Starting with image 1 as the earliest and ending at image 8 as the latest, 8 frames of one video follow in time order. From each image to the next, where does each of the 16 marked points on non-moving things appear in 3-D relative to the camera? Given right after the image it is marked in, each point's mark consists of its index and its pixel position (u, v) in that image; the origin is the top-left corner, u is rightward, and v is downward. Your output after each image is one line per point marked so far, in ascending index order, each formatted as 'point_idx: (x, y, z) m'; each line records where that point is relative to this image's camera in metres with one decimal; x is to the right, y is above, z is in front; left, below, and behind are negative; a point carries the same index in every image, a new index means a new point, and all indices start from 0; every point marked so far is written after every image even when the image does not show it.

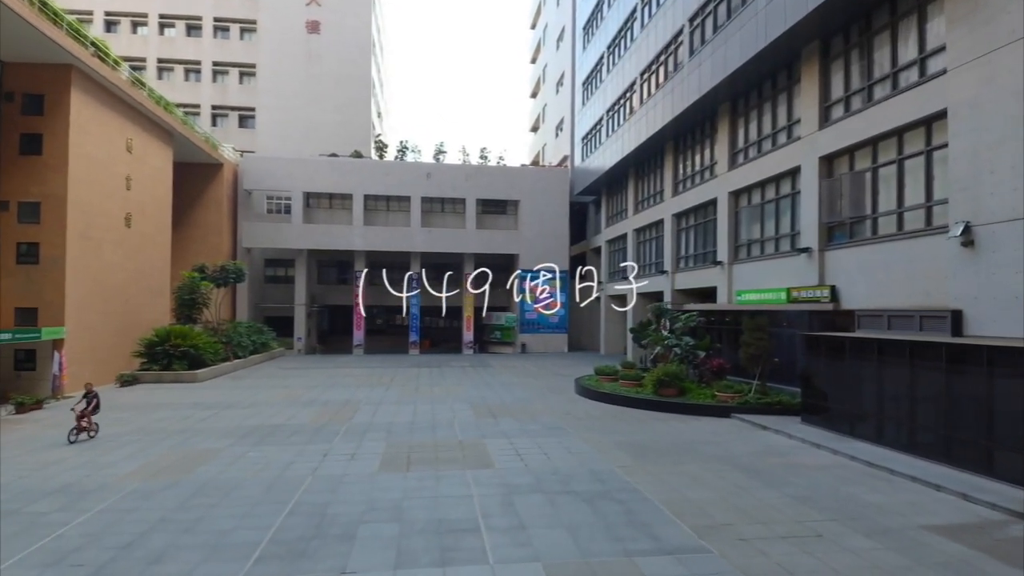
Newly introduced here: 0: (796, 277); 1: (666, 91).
0: (+6.4, +0.2, +14.1) m
1: (+4.8, +6.1, +19.4) m
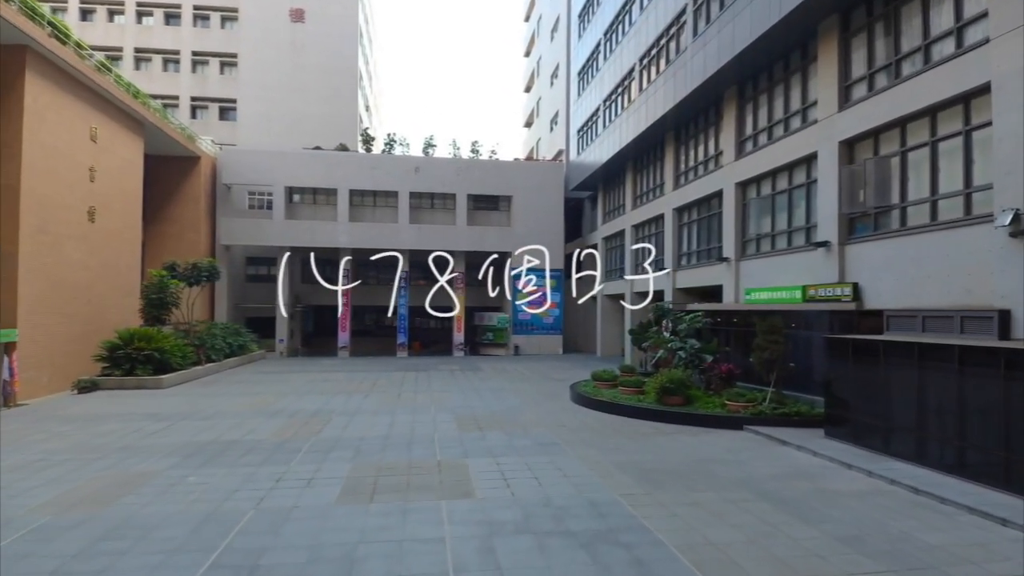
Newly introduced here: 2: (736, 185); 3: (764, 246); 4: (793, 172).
0: (+6.2, +0.3, +12.8) m
1: (+4.5, +6.2, +18.2) m
2: (+5.7, +2.6, +15.8) m
3: (+6.1, +1.0, +14.9) m
4: (+6.3, +2.6, +13.9) m
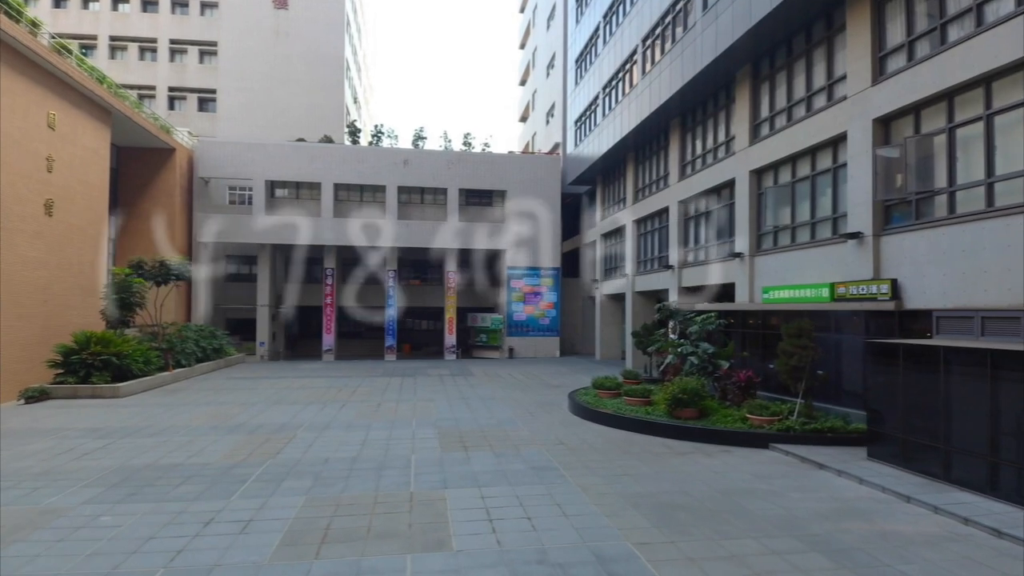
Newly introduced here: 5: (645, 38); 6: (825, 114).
0: (+6.0, +0.3, +11.4) m
1: (+4.3, +6.2, +16.8) m
2: (+5.6, +2.7, +14.4) m
3: (+5.9, +1.1, +13.5) m
4: (+6.1, +2.7, +12.5) m
5: (+4.1, +7.7, +19.0) m
6: (+6.0, +3.4, +11.9) m
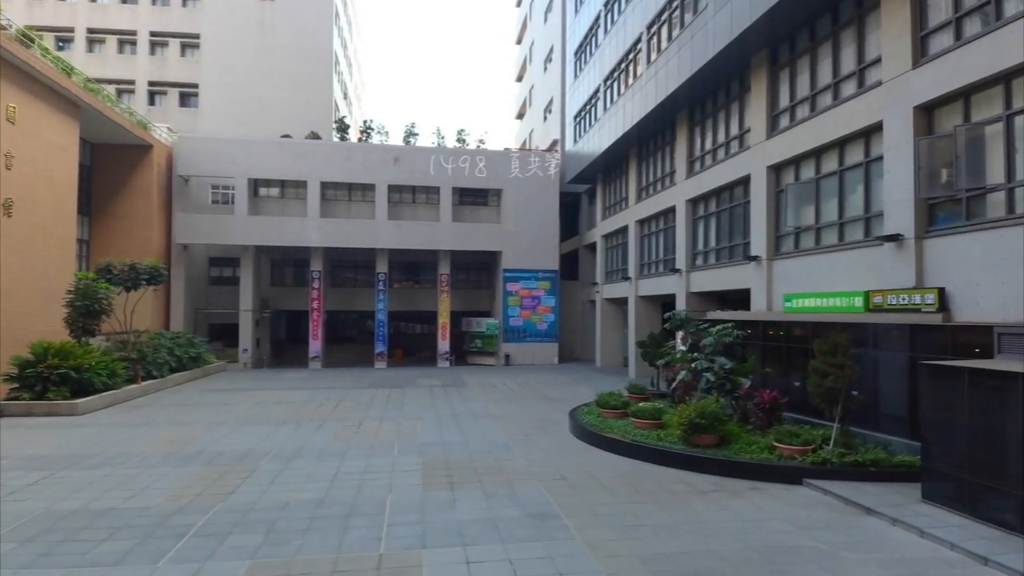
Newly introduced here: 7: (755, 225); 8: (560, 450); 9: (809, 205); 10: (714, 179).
0: (+6.0, +0.2, +10.1) m
1: (+4.2, +6.1, +15.5) m
2: (+5.4, +2.5, +13.1) m
3: (+5.8, +0.9, +12.2) m
4: (+6.0, +2.5, +11.2) m
5: (+4.0, +7.5, +17.7) m
6: (+5.9, +3.2, +10.7) m
7: (+5.3, +1.4, +13.6) m
8: (+0.8, -2.6, +10.1) m
9: (+5.8, +1.6, +12.1) m
10: (+5.0, +2.7, +15.4) m
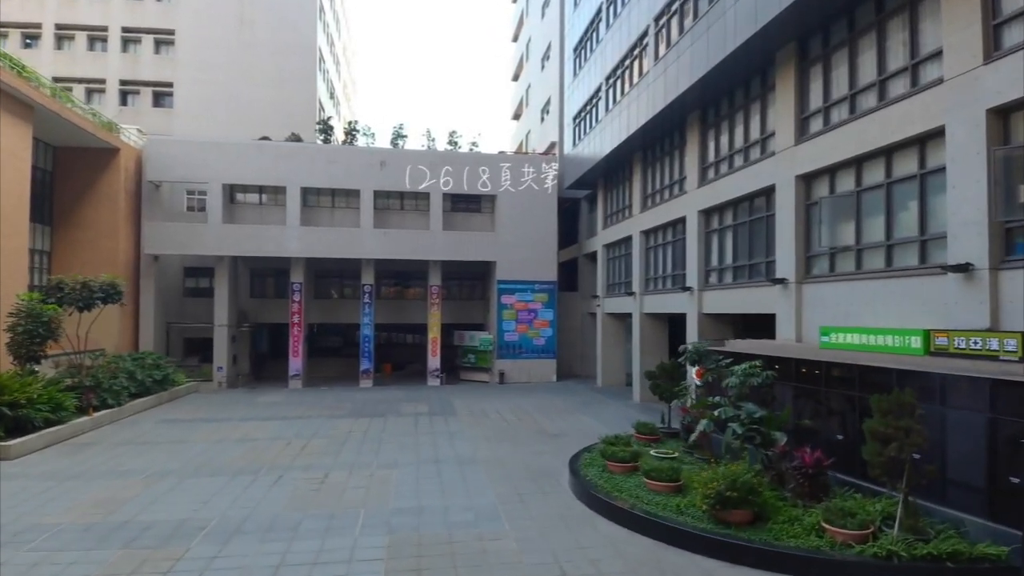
0: (+5.8, -0.4, +8.5) m
1: (+4.0, +5.6, +13.8) m
2: (+5.3, +2.0, +11.5) m
3: (+5.6, +0.4, +10.5) m
4: (+5.9, +2.0, +9.6) m
5: (+3.8, +7.0, +16.0) m
6: (+5.8, +2.7, +9.0) m
7: (+5.2, +0.9, +11.9) m
8: (+0.6, -3.1, +8.4) m
9: (+5.7, +1.1, +10.4) m
10: (+4.9, +2.2, +13.8) m
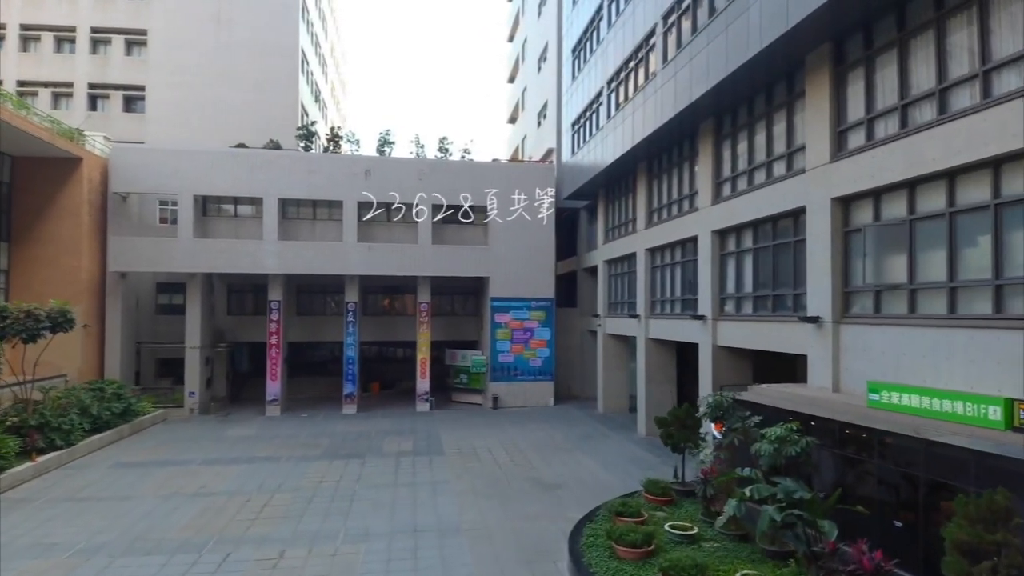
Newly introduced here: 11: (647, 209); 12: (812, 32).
0: (+5.7, -1.0, +6.9) m
1: (+3.9, +4.9, +12.2) m
2: (+5.1, +1.4, +9.9) m
3: (+5.5, -0.2, +9.0) m
4: (+5.7, +1.4, +8.0) m
5: (+3.6, +6.4, +14.4) m
6: (+5.6, +2.1, +7.4) m
7: (+5.0, +0.2, +10.3) m
8: (+0.5, -3.8, +6.8) m
9: (+5.5, +0.5, +8.8) m
10: (+4.7, +1.6, +12.2) m
11: (+3.9, +2.3, +17.7) m
12: (+4.7, +4.1, +9.8) m
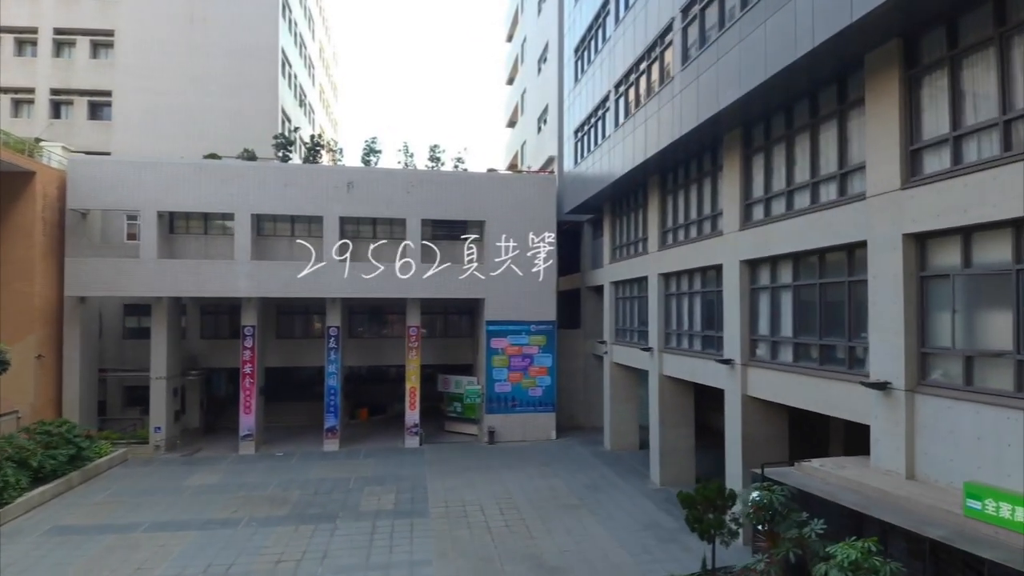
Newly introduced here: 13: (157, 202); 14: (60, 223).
0: (+5.5, -1.7, +4.9) m
1: (+3.7, +4.2, +10.2) m
2: (+5.0, +0.6, +7.9) m
3: (+5.3, -1.0, +6.9) m
4: (+5.6, +0.6, +6.0) m
5: (+3.5, +5.6, +12.4) m
6: (+5.5, +1.3, +5.4) m
7: (+4.9, -0.5, +8.3) m
8: (+0.4, -4.6, +4.8) m
9: (+5.4, -0.3, +6.8) m
10: (+4.6, +0.8, +10.2) m
11: (+3.7, +1.5, +15.7) m
12: (+4.6, +3.3, +7.8) m
13: (-11.3, +2.8, +19.9) m
14: (-14.4, +2.0, +19.8) m
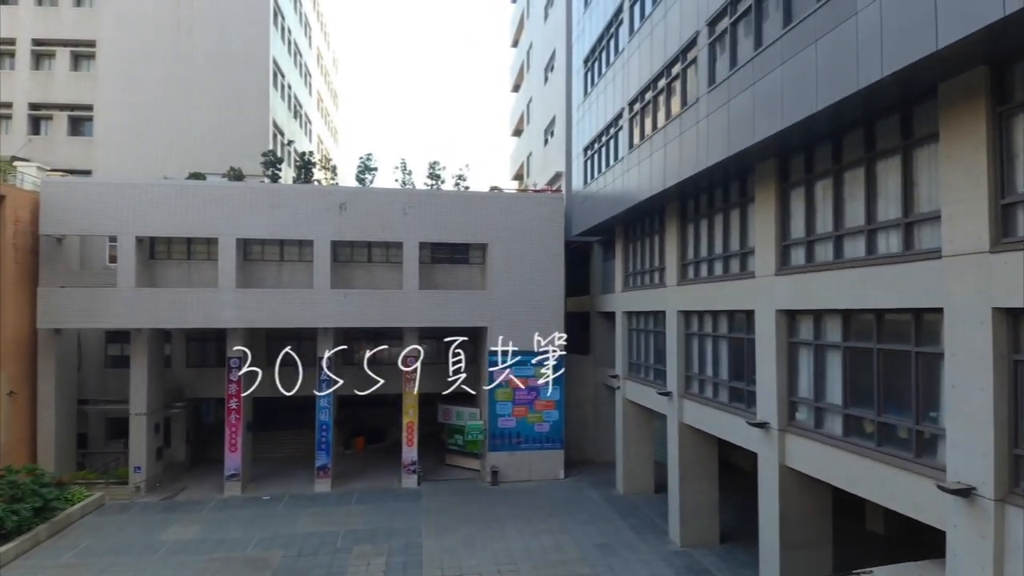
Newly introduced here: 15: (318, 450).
0: (+5.5, -2.6, +3.4) m
1: (+3.7, +3.3, +8.7) m
2: (+5.0, -0.3, +6.4) m
3: (+5.3, -1.9, +5.5) m
4: (+5.6, -0.3, +4.5) m
5: (+3.5, +4.7, +11.0) m
6: (+5.5, +0.4, +3.9) m
7: (+4.9, -1.4, +6.8) m
8: (+0.3, -5.4, +3.4) m
9: (+5.4, -1.2, +5.3) m
10: (+4.6, -0.1, +8.7) m
11: (+3.8, +0.6, +14.3) m
12: (+4.6, +2.4, +6.3) m
13: (-11.2, +1.9, +18.6) m
14: (-14.3, +1.1, +18.5) m
15: (-6.0, -5.0, +19.5) m
